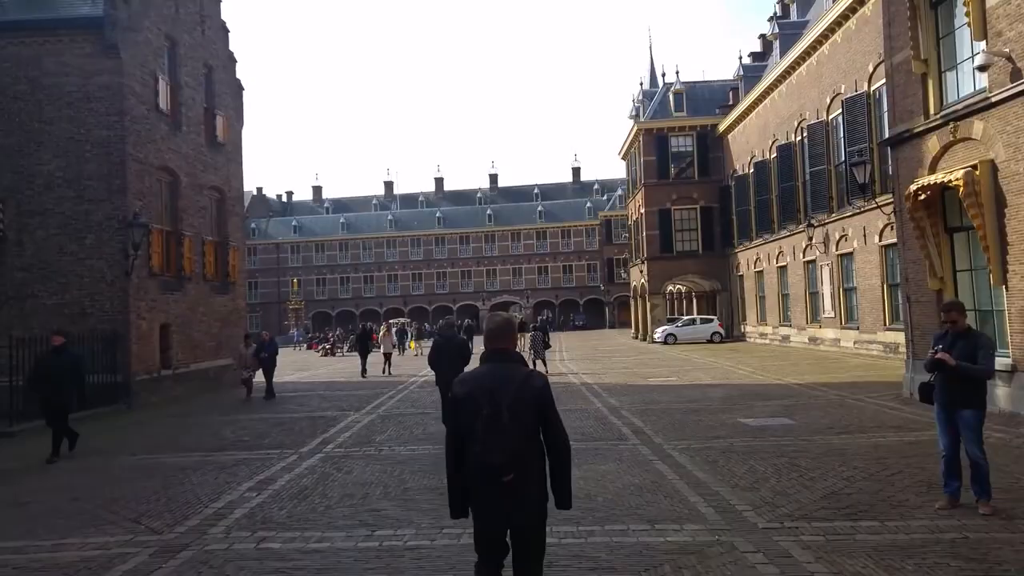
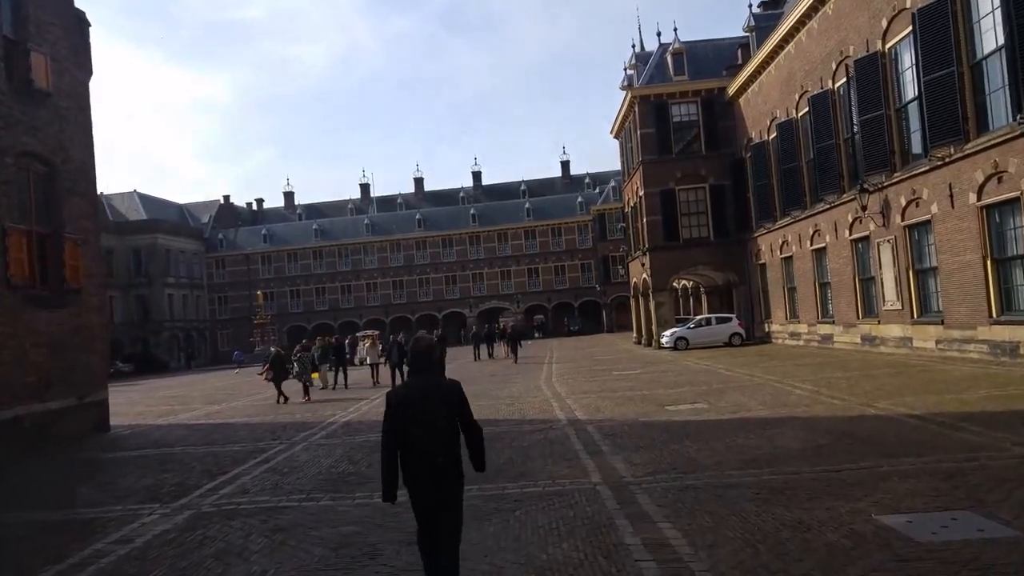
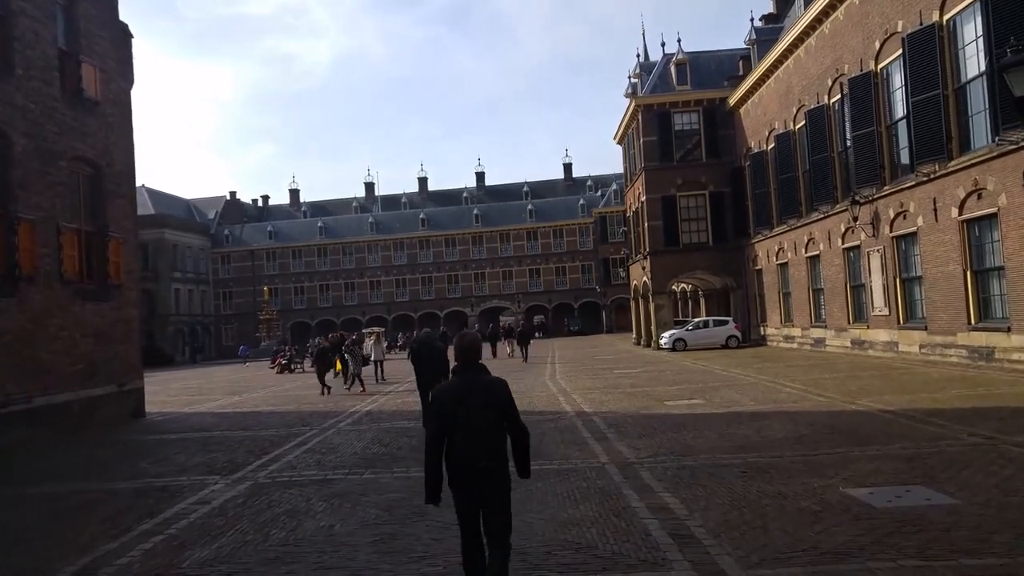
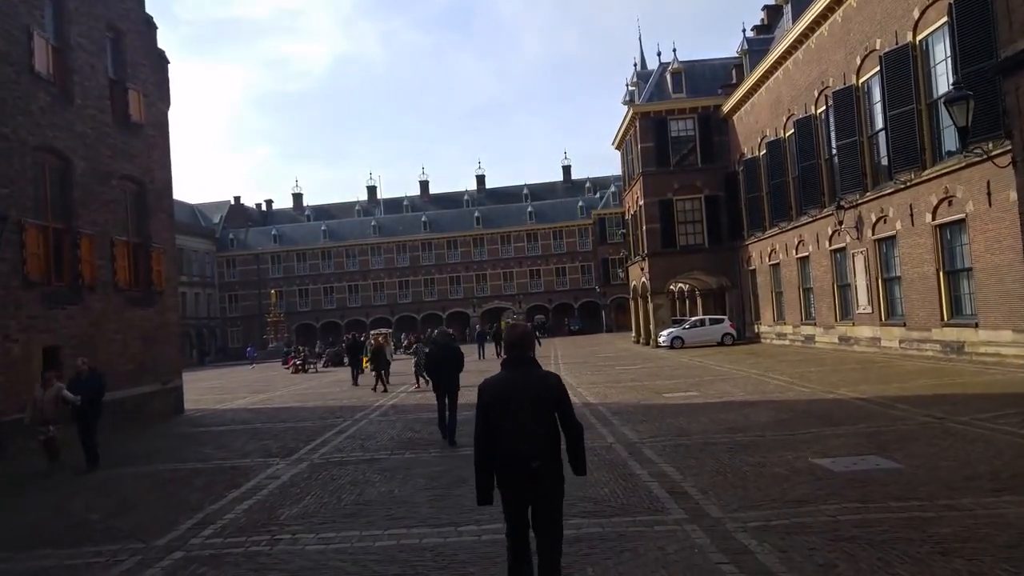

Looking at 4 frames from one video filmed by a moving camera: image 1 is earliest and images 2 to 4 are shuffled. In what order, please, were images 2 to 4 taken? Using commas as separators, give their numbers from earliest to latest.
4, 3, 2
